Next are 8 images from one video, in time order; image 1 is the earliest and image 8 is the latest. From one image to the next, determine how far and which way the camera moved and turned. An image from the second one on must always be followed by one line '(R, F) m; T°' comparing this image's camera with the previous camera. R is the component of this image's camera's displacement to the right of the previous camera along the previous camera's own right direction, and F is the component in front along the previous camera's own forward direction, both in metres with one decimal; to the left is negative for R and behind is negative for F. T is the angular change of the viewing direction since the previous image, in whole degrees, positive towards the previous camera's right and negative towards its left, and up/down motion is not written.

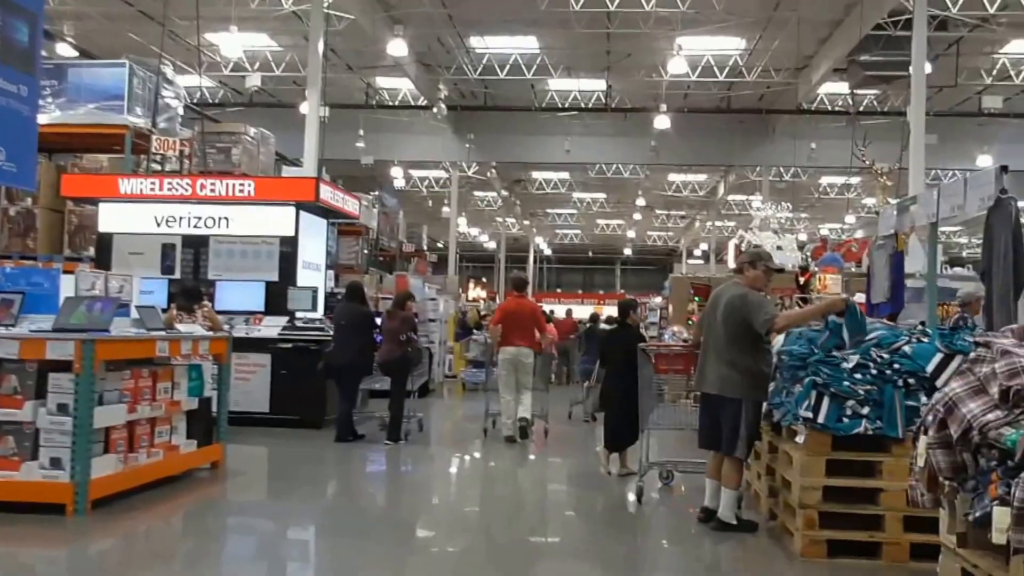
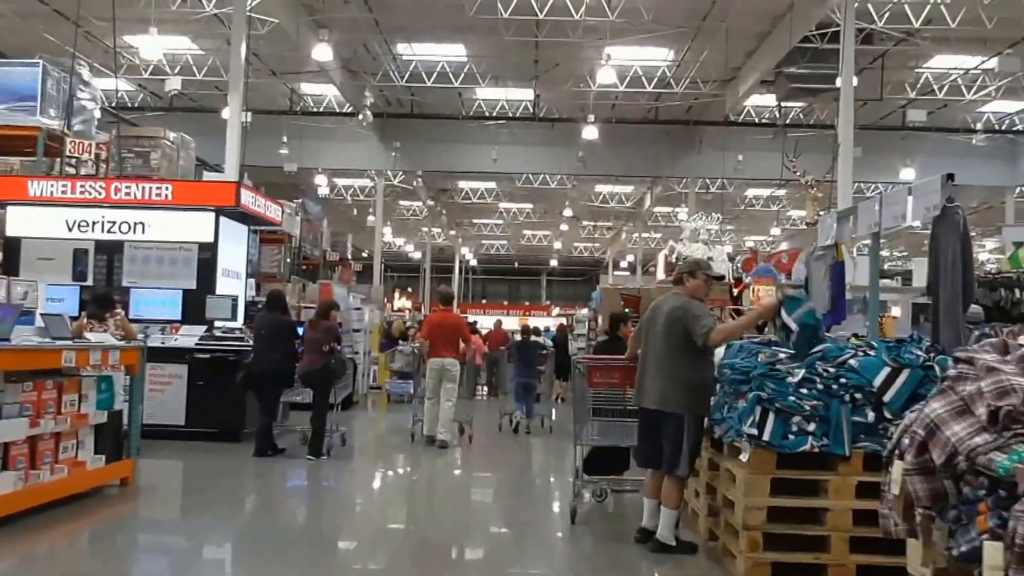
(0.0, +0.3) m; +5°
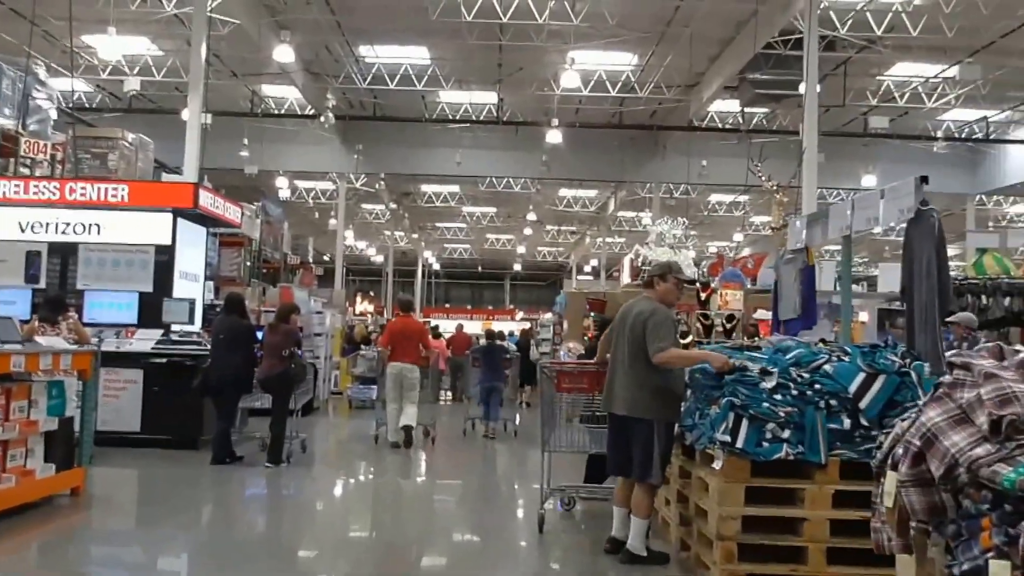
(0.0, +0.1) m; +2°
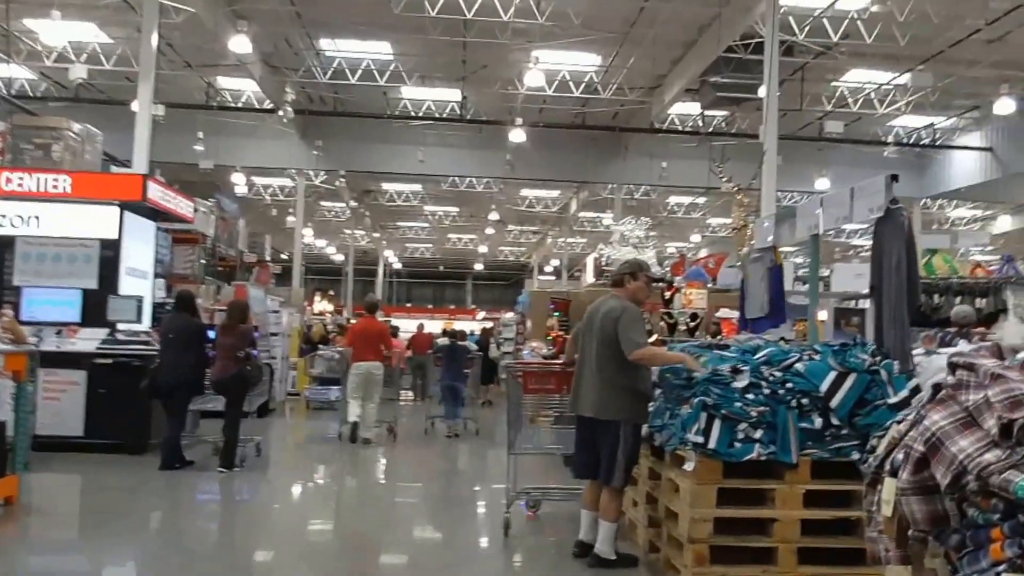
(0.0, +0.1) m; +3°
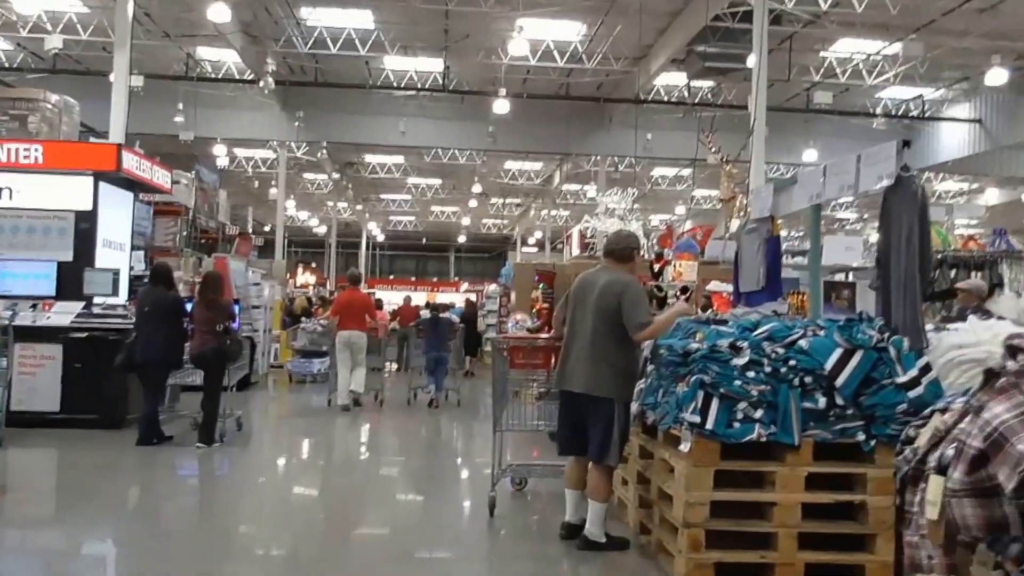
(0.0, +0.2) m; +1°
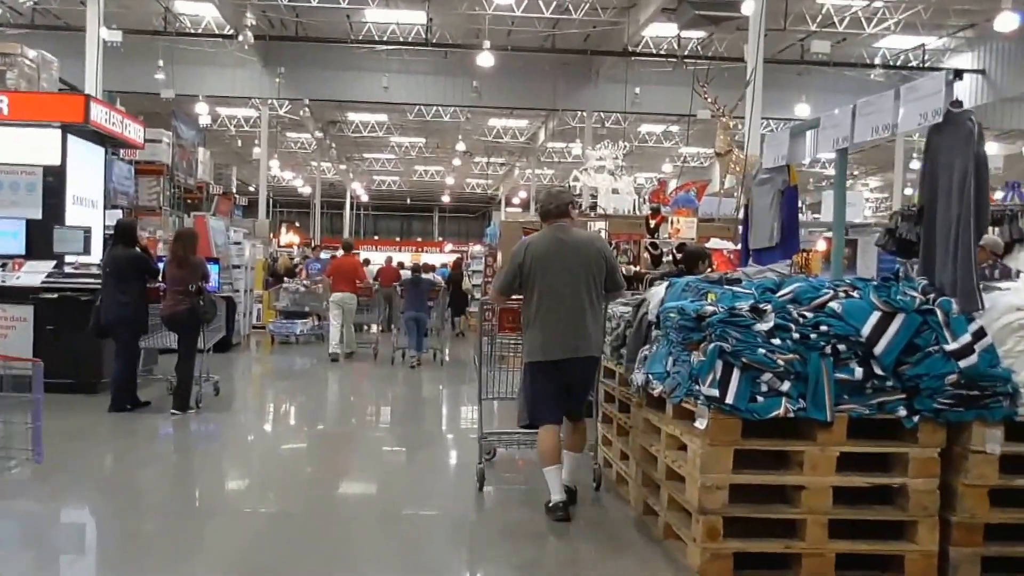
(0.0, +0.5) m; +1°
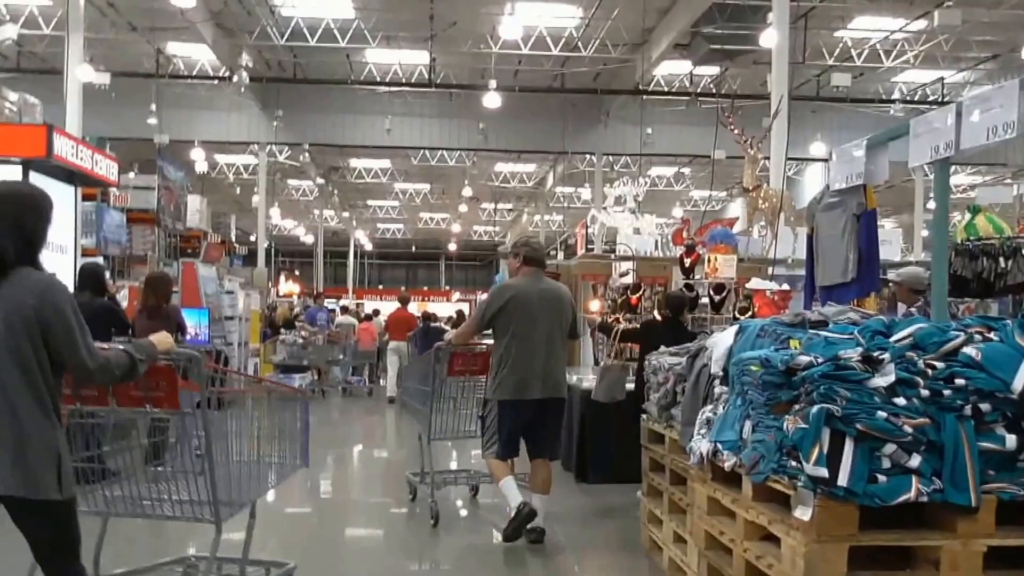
(-0.1, +0.7) m; 0°
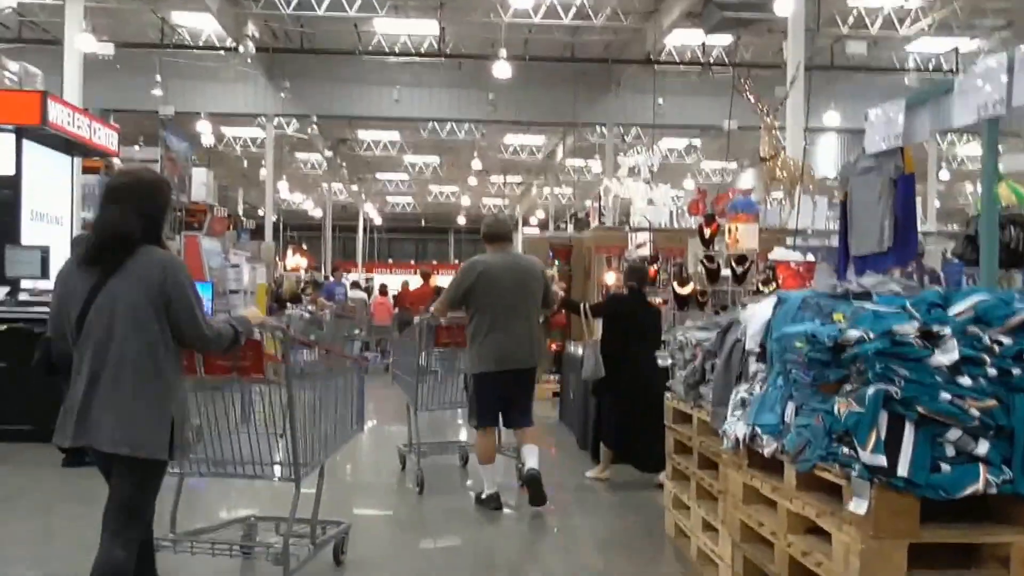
(0.0, +0.2) m; -1°
